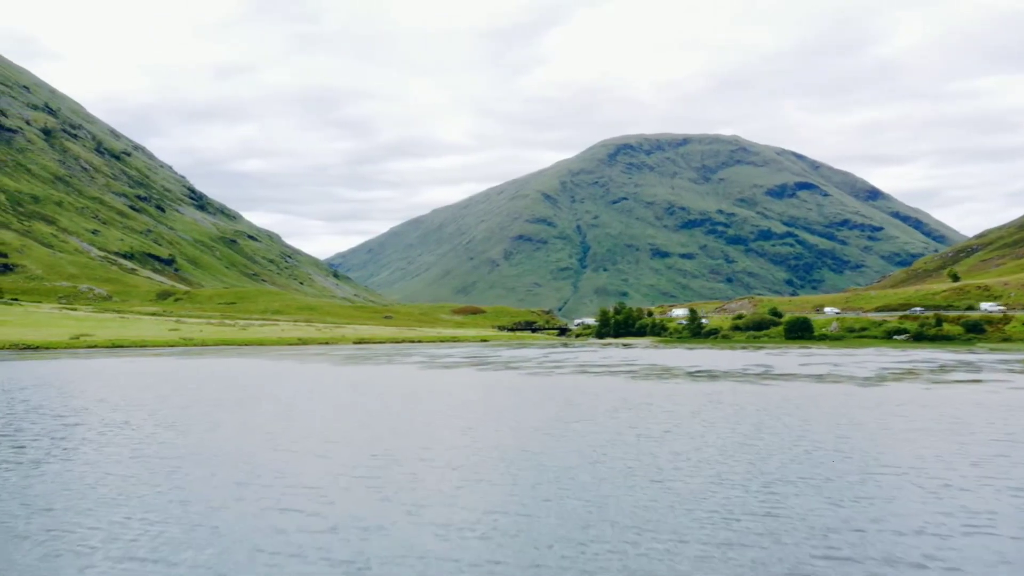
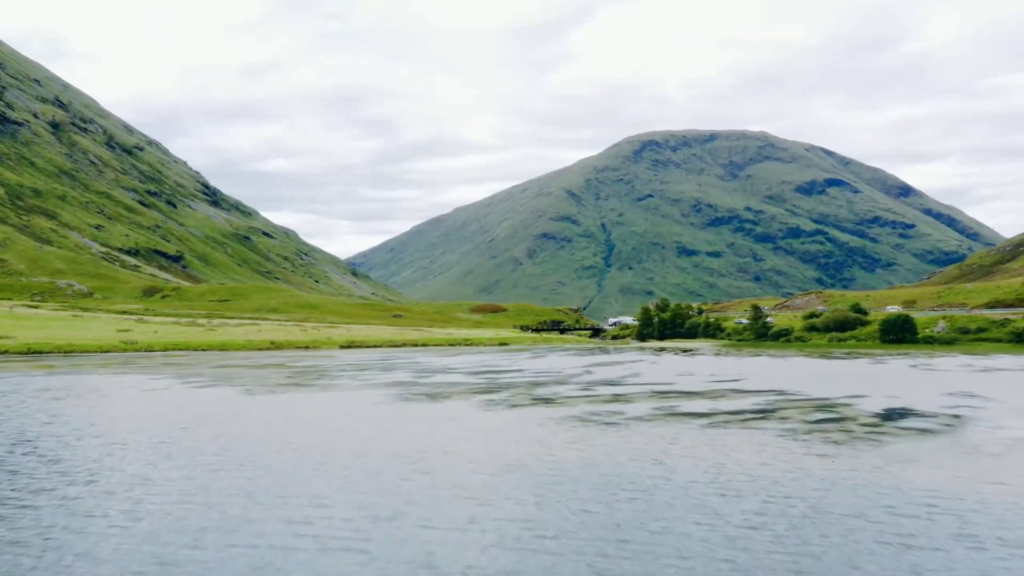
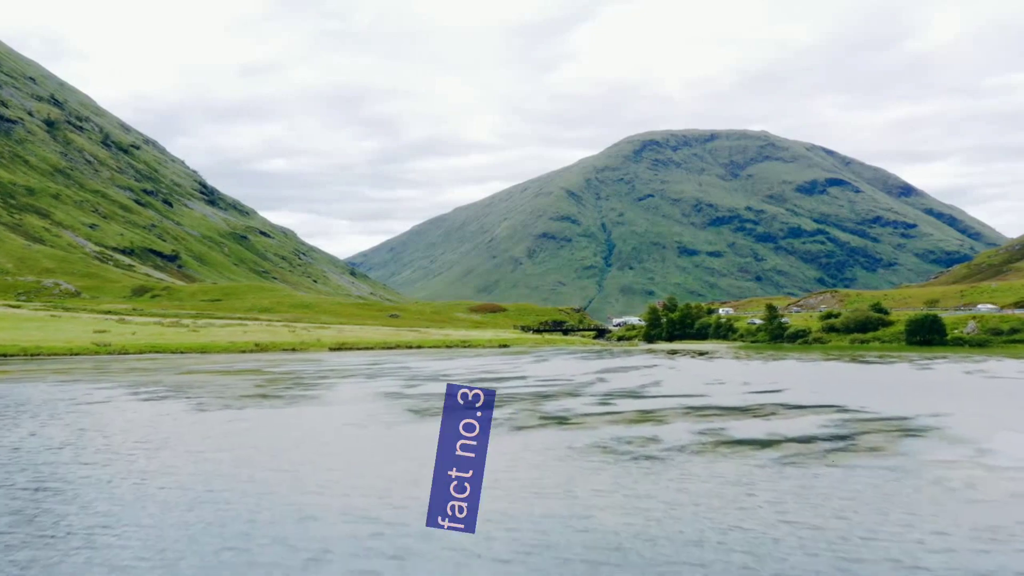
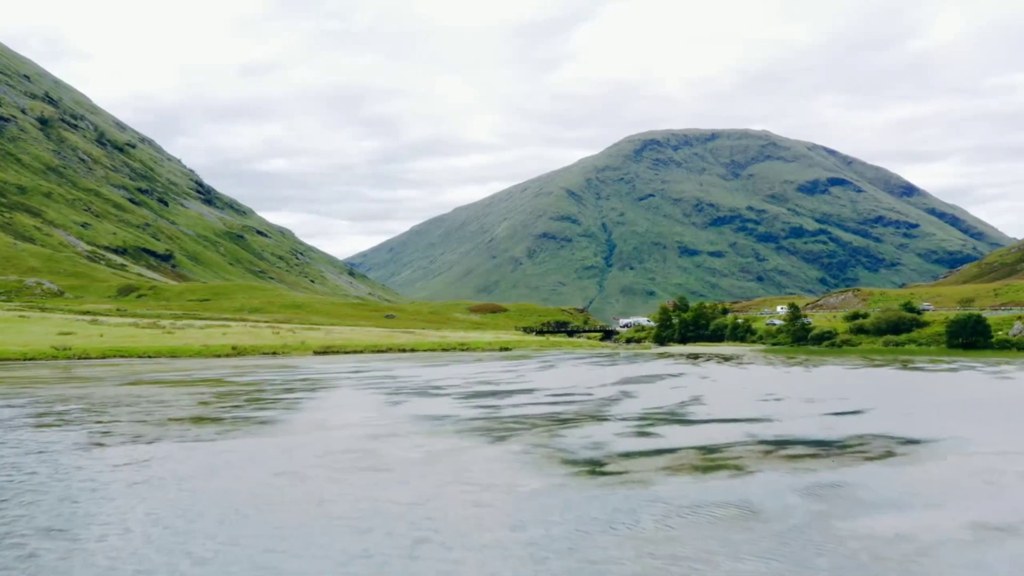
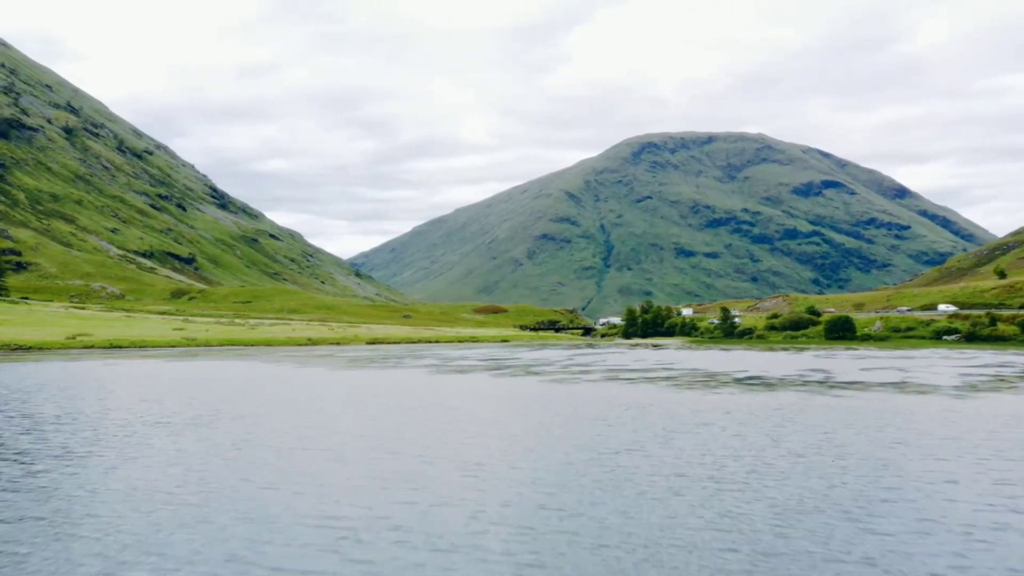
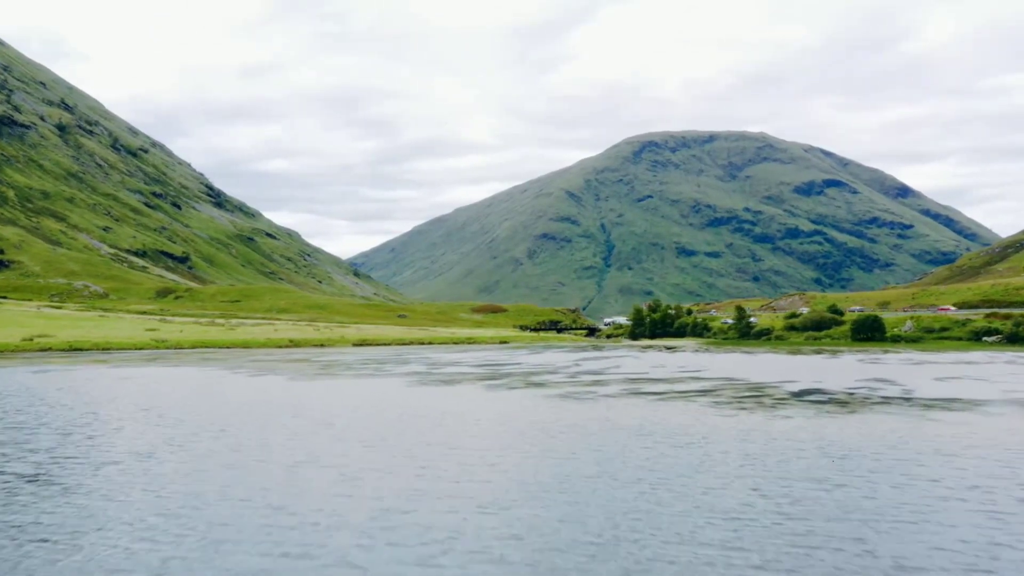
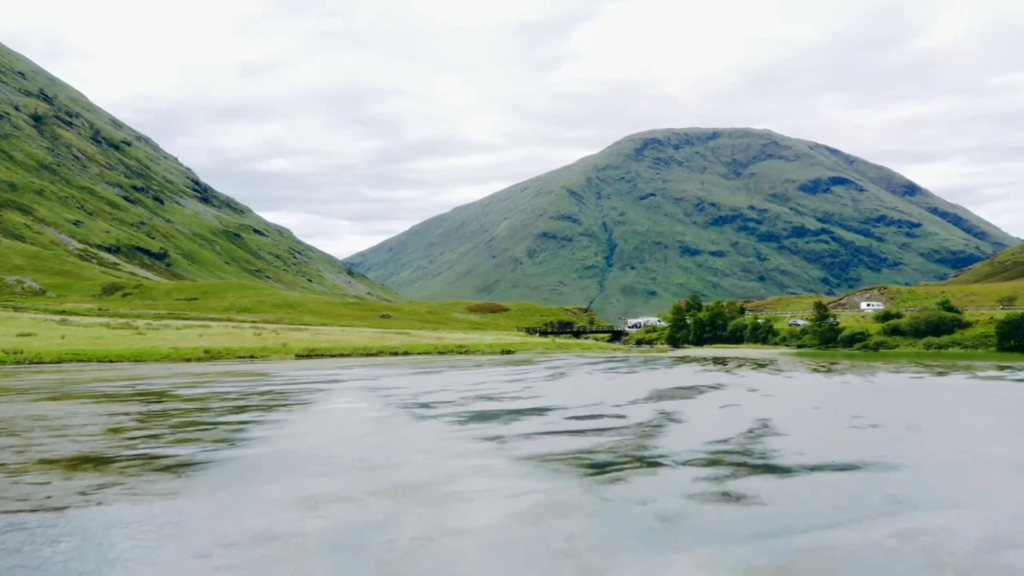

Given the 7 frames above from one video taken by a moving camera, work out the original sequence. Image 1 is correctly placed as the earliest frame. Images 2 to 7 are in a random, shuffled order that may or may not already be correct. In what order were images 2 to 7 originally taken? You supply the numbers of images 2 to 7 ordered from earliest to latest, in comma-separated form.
5, 6, 2, 3, 4, 7
